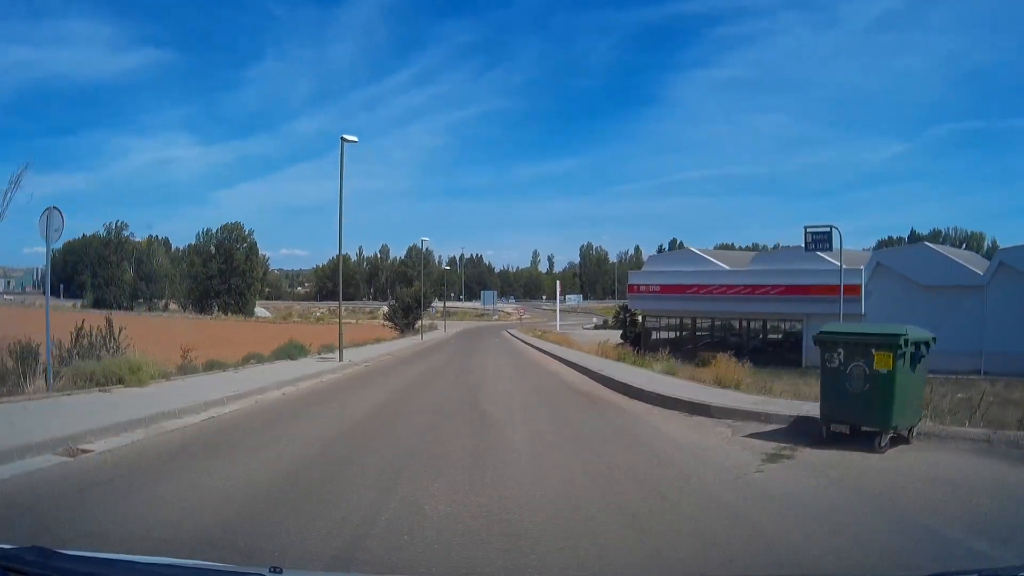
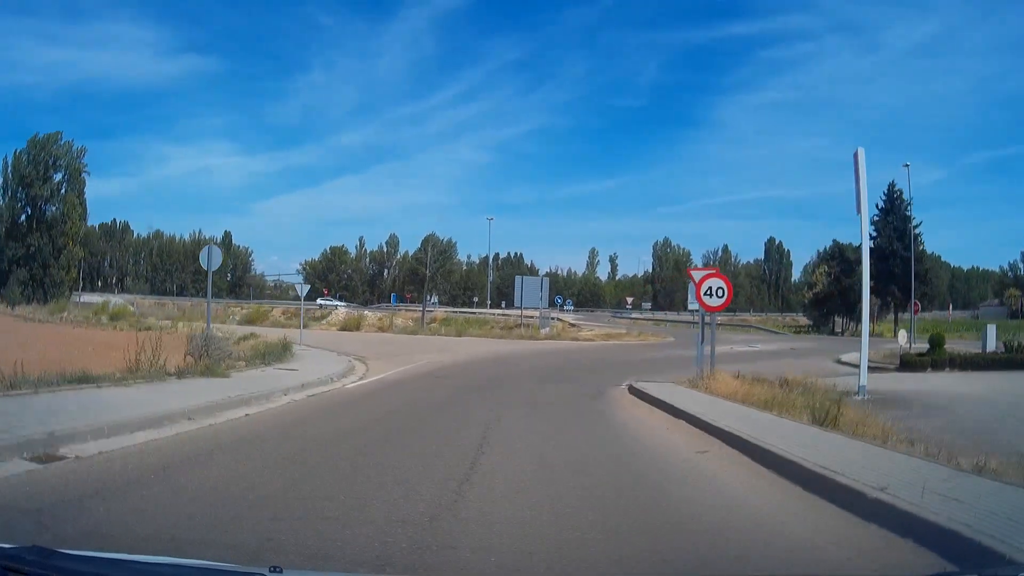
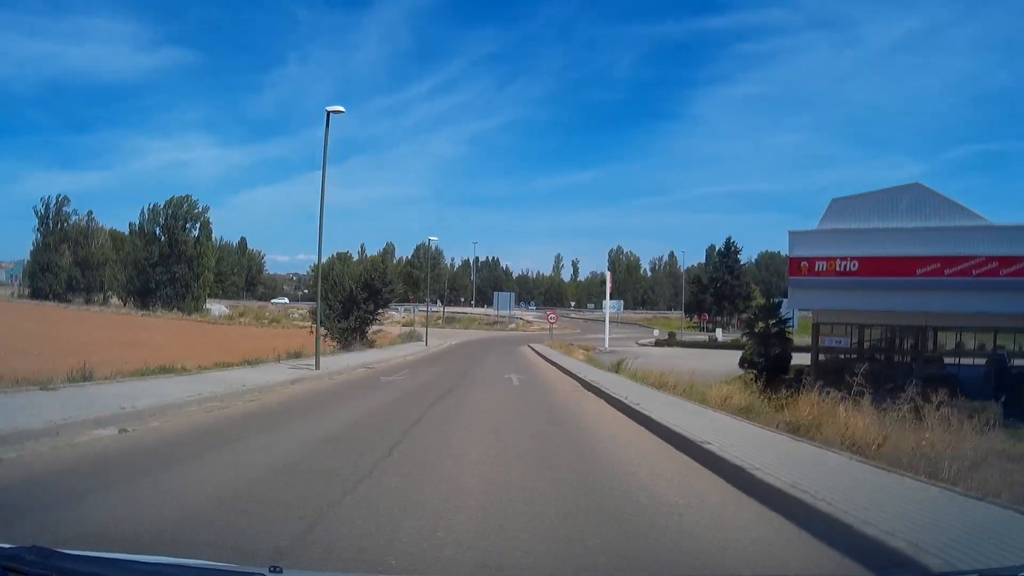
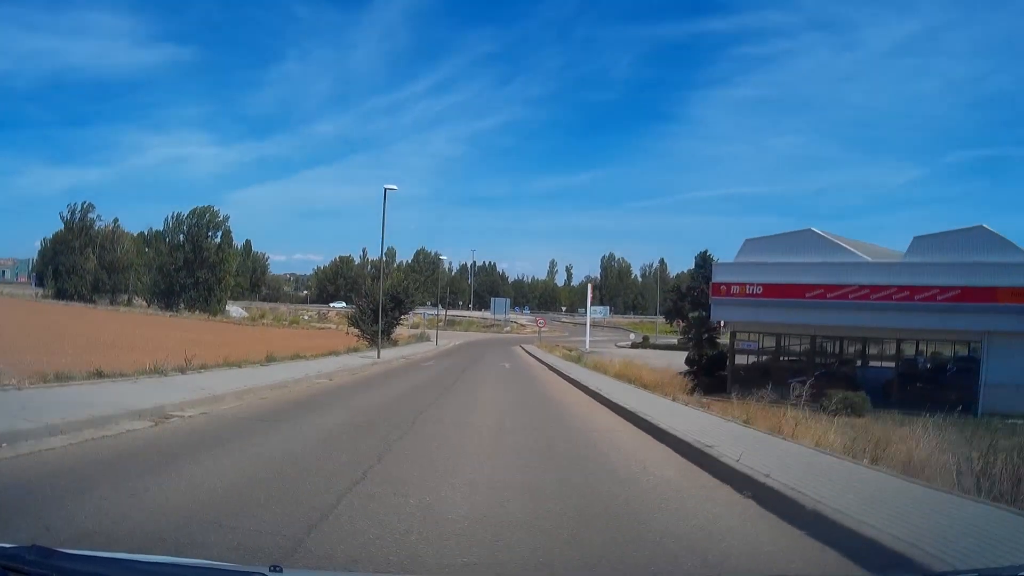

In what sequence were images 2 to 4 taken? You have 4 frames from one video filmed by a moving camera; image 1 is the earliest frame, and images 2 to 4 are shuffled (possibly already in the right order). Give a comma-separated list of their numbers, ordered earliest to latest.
4, 3, 2
